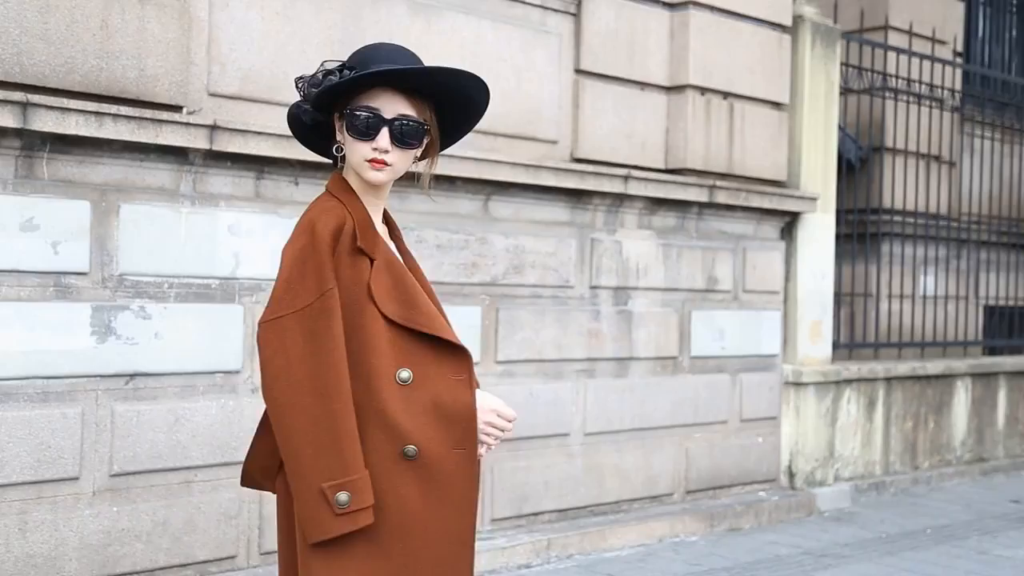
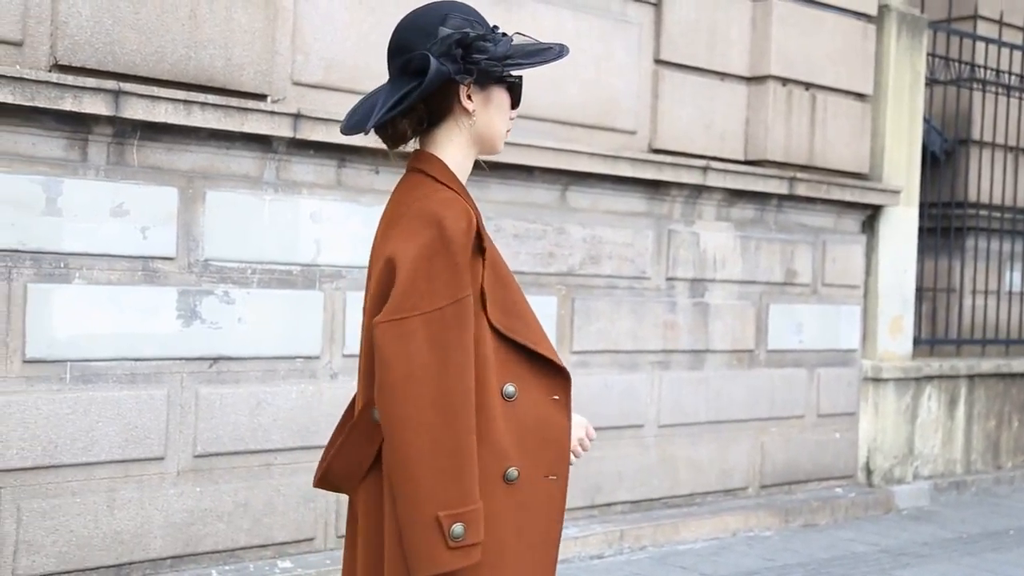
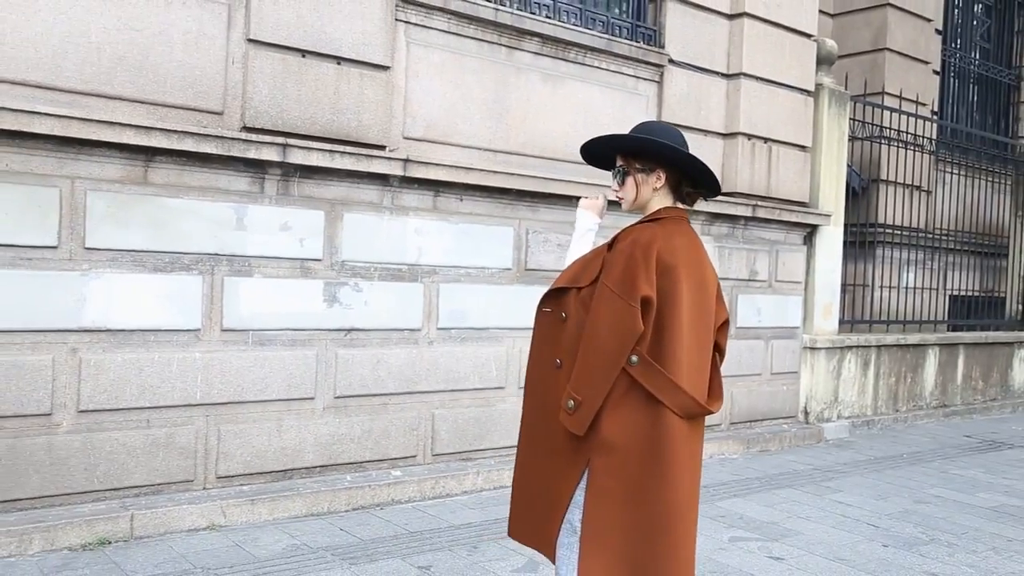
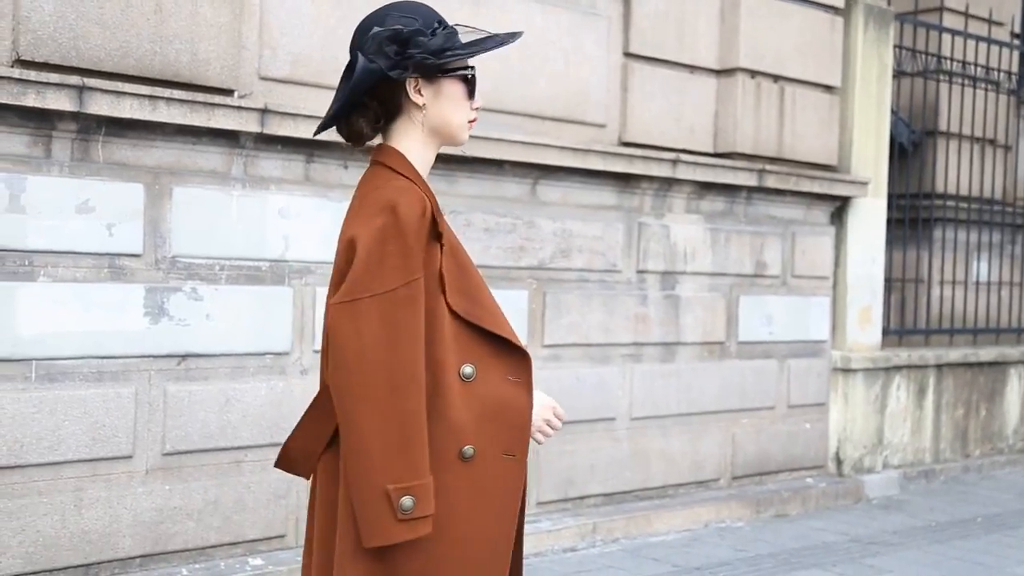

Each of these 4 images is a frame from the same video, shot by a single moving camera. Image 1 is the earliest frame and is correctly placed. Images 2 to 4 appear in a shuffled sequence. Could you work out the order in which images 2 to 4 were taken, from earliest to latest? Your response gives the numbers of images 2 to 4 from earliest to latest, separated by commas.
4, 2, 3
